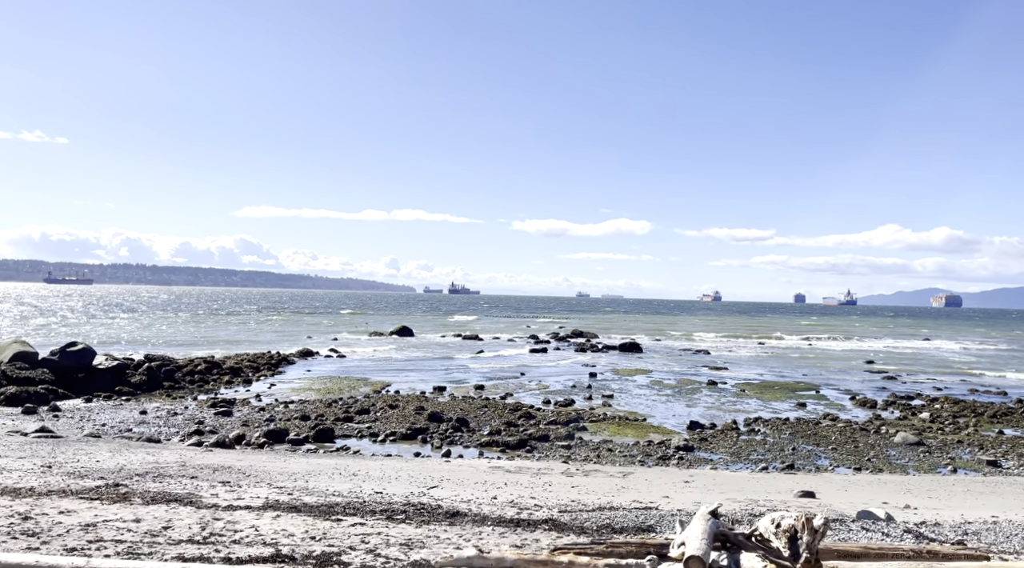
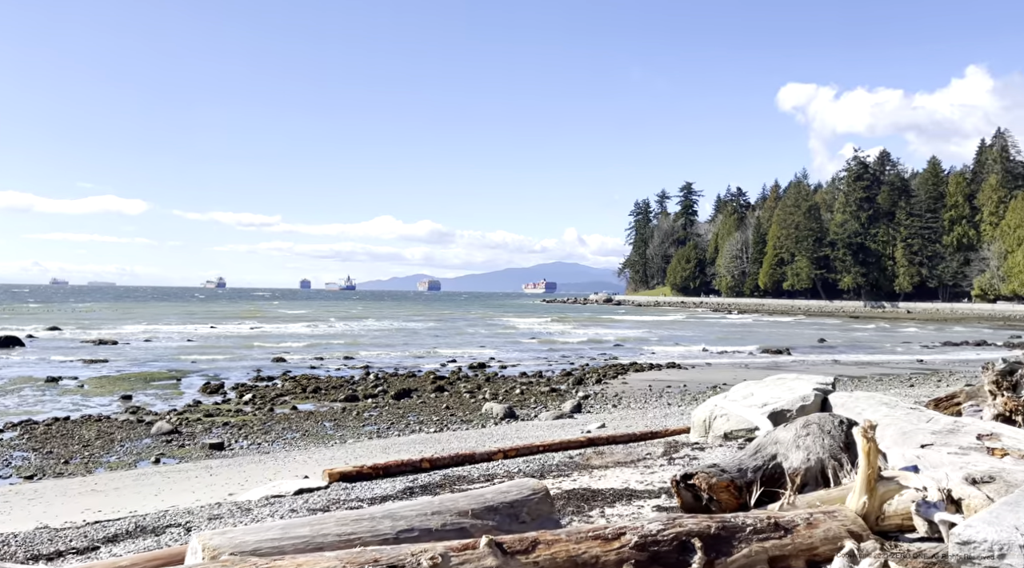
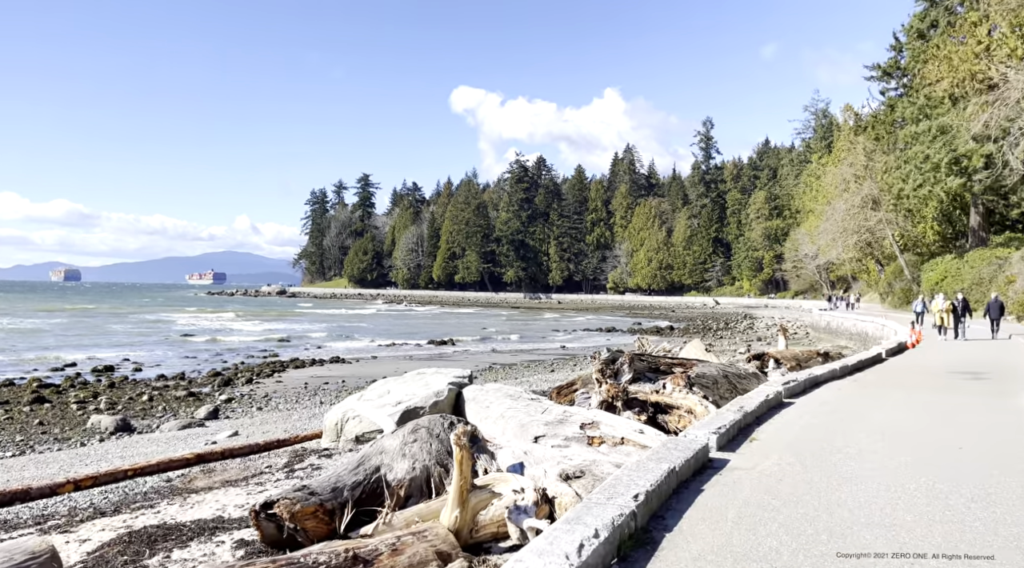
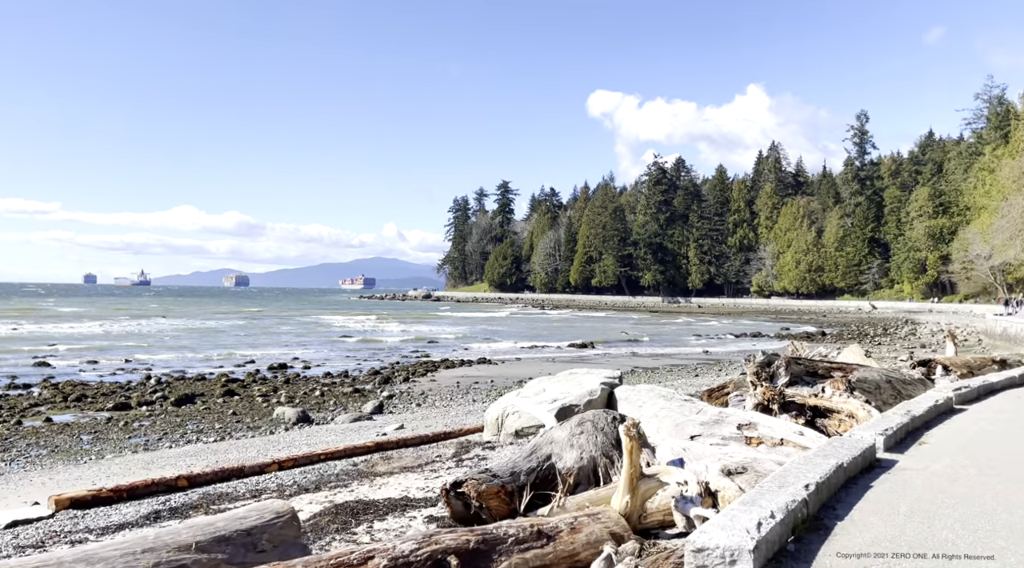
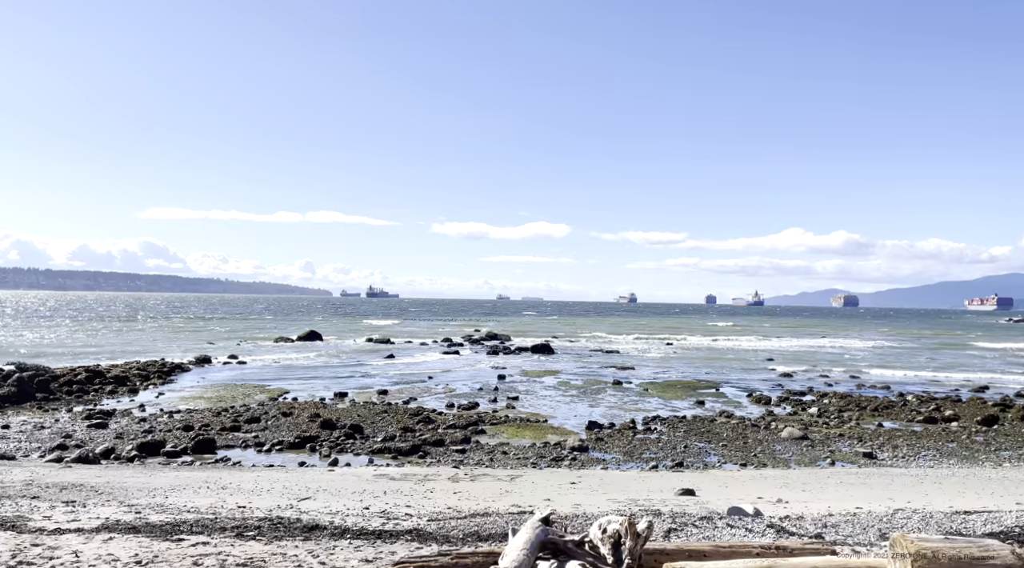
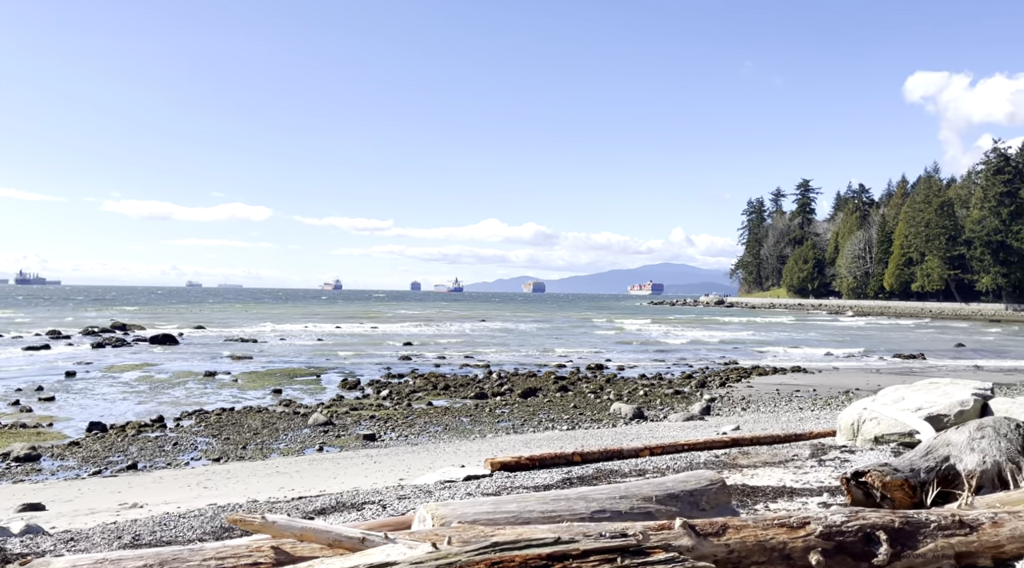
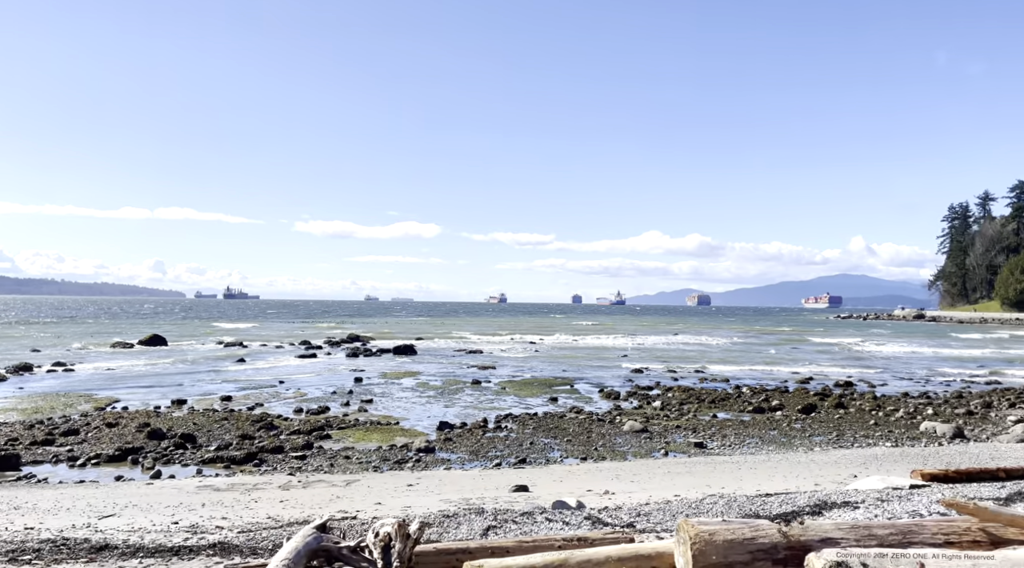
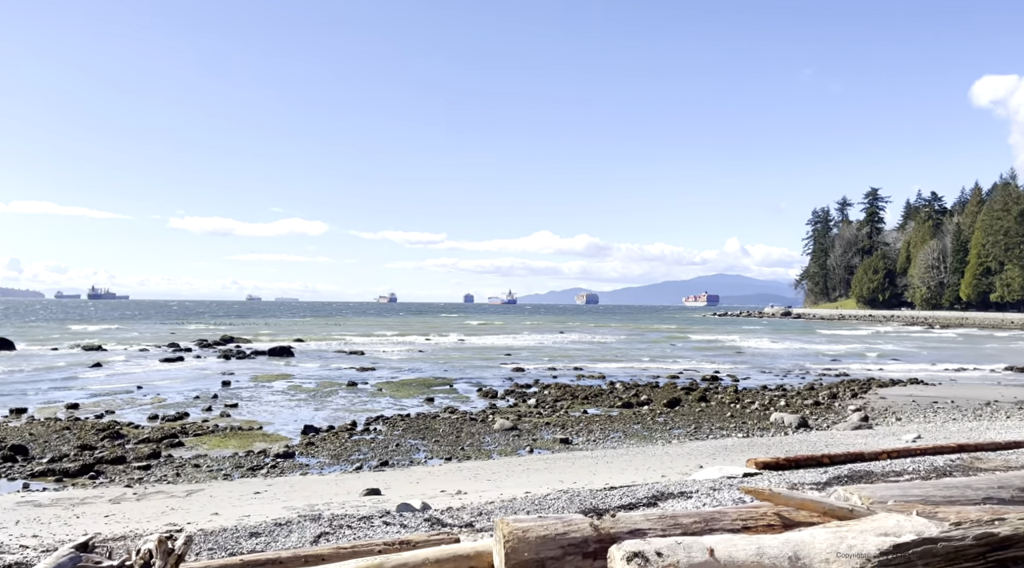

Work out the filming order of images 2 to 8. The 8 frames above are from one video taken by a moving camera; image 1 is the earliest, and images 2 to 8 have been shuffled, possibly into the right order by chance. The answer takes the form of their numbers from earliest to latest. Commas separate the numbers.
5, 7, 8, 6, 2, 4, 3
